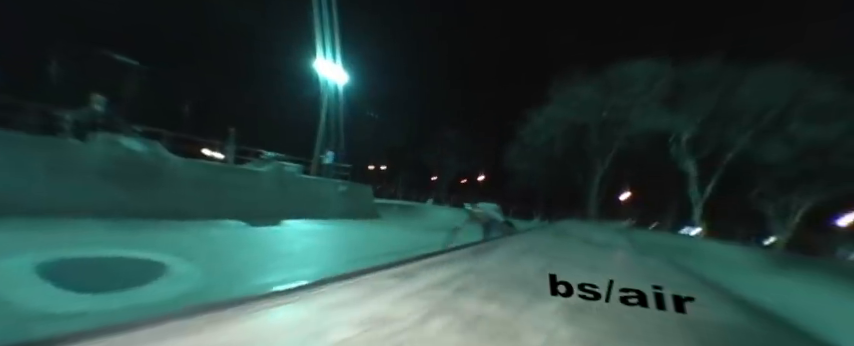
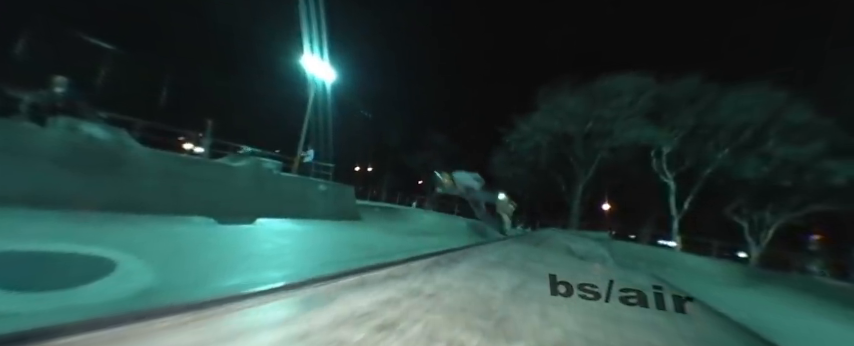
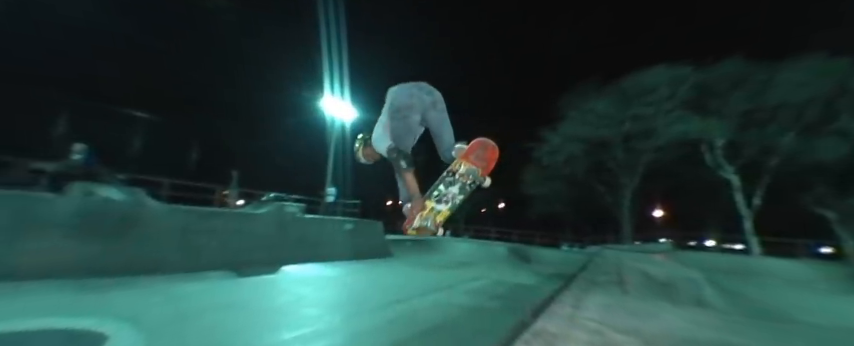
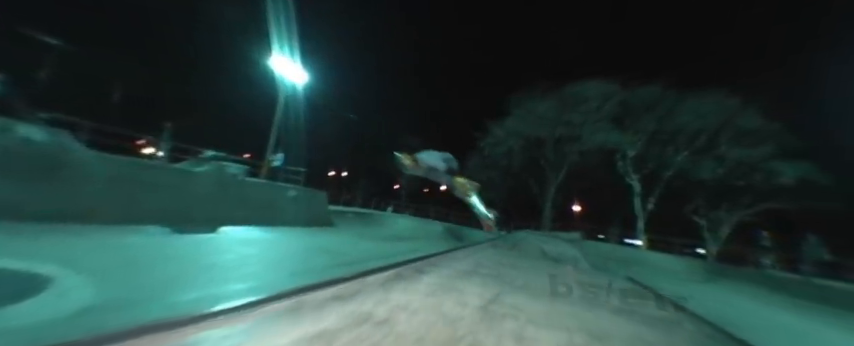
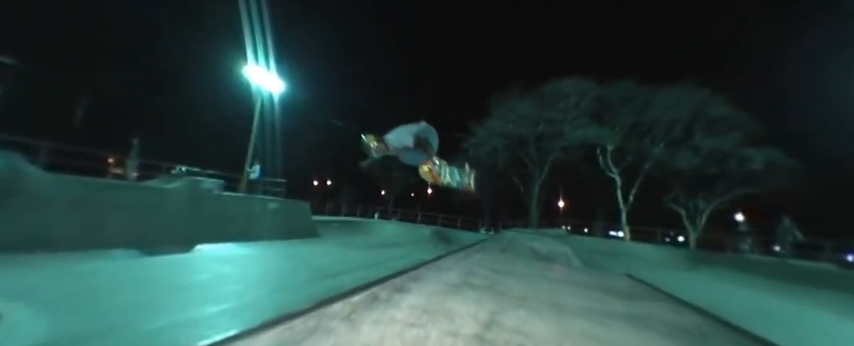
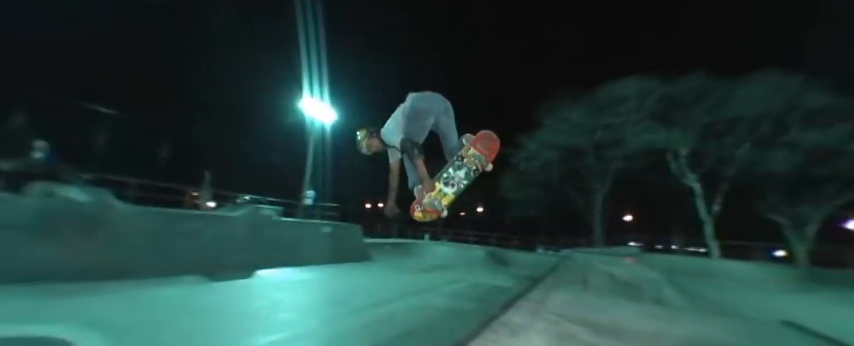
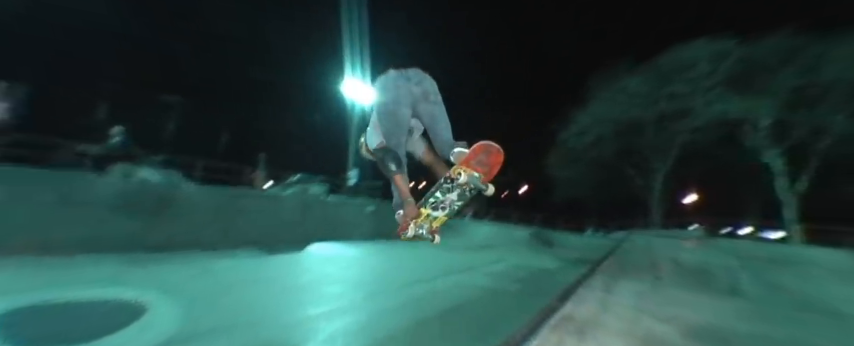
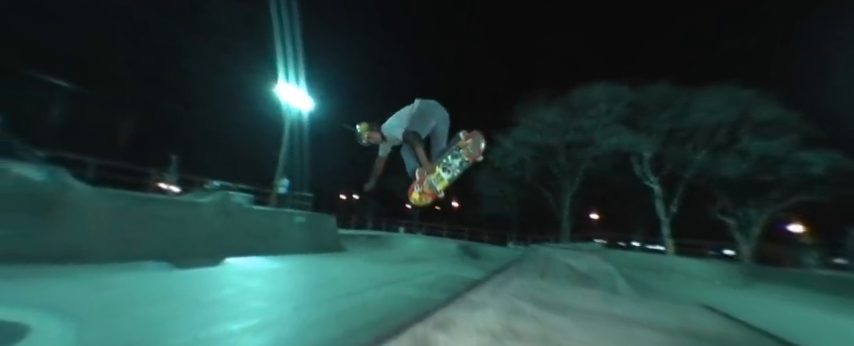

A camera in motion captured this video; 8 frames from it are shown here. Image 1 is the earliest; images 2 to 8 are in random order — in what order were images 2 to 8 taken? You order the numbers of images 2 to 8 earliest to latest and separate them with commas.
2, 4, 5, 8, 6, 3, 7
